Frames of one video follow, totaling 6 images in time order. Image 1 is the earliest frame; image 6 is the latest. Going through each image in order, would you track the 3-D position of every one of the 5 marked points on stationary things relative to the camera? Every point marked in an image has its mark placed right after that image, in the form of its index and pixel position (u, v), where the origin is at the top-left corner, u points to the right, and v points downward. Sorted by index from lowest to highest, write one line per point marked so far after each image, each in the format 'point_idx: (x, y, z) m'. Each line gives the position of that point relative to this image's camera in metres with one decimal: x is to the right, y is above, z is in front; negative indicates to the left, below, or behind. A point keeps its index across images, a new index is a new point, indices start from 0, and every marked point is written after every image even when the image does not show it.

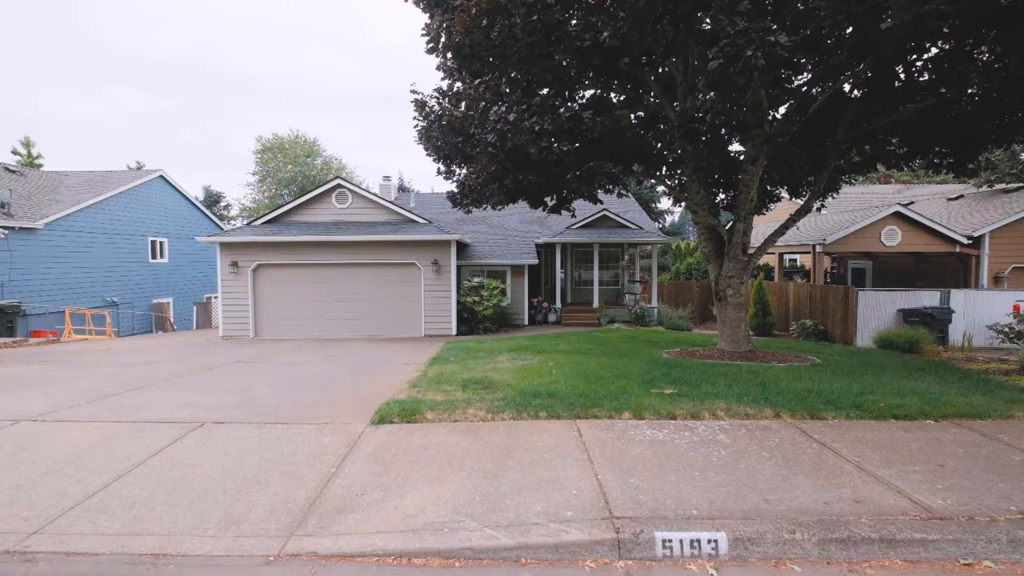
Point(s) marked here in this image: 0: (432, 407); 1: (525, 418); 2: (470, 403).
0: (-0.7, -1.1, +7.5) m
1: (+0.1, -1.2, +7.0) m
2: (-0.4, -1.1, +7.6) m
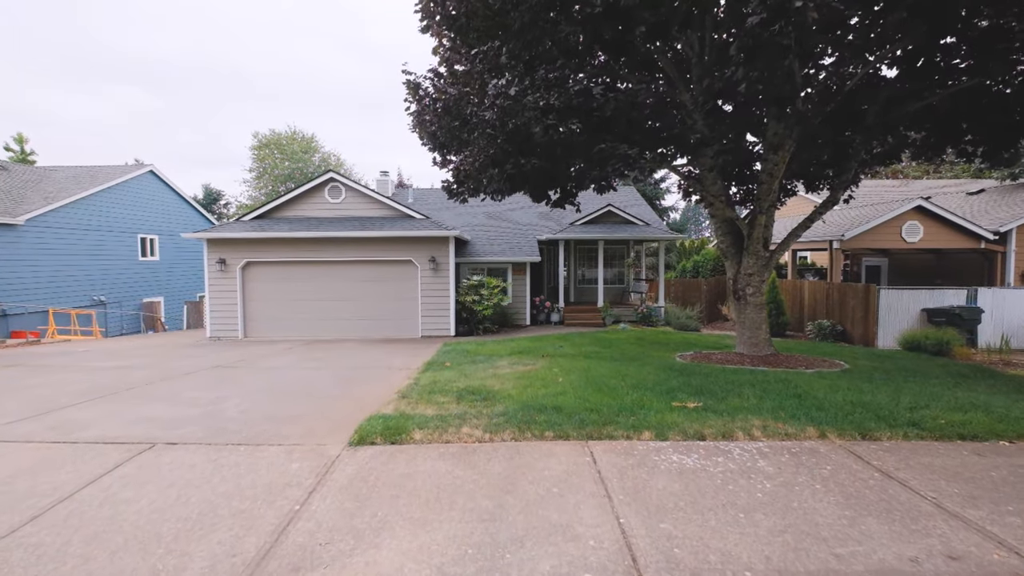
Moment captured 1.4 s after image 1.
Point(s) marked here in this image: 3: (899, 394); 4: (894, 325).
0: (-0.7, -1.1, +6.6) m
1: (+0.1, -1.2, +6.1) m
2: (-0.4, -1.1, +6.7) m
3: (+3.4, -1.0, +7.7) m
4: (+7.1, -0.6, +15.0) m
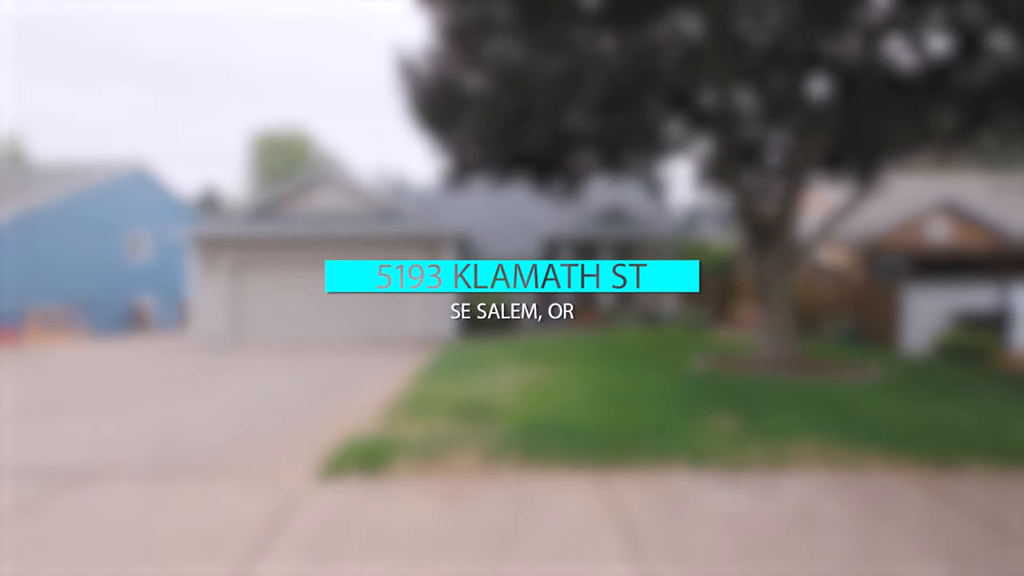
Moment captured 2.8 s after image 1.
0: (-0.7, -1.1, +5.6) m
1: (+0.1, -1.2, +5.2) m
2: (-0.4, -1.1, +5.8) m
3: (+3.4, -1.0, +6.8) m
4: (+7.2, -0.6, +14.1) m
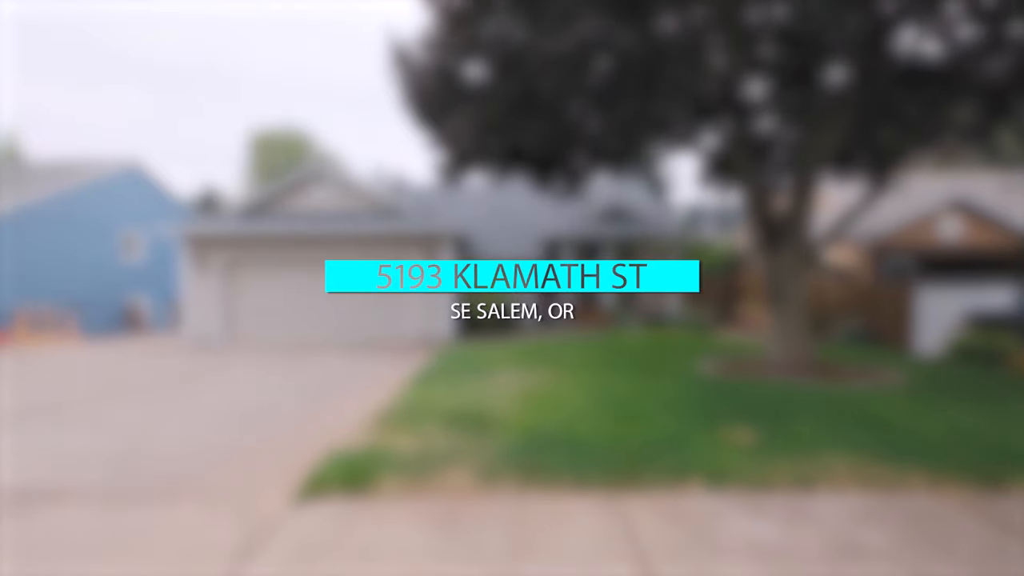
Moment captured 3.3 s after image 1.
0: (-0.7, -1.1, +5.2) m
1: (+0.1, -1.2, +4.8) m
2: (-0.4, -1.1, +5.3) m
3: (+3.4, -1.0, +6.3) m
4: (+7.2, -0.6, +13.7) m
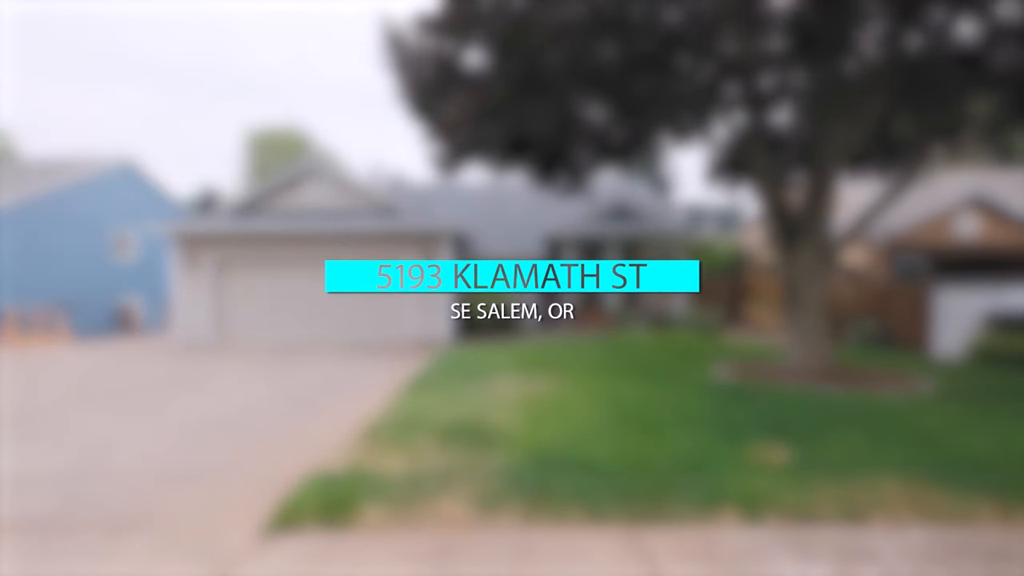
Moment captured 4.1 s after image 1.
0: (-0.7, -1.1, +4.6) m
1: (+0.2, -1.2, +4.2) m
2: (-0.3, -1.1, +4.8) m
3: (+3.4, -1.0, +5.7) m
4: (+7.2, -0.6, +13.1) m
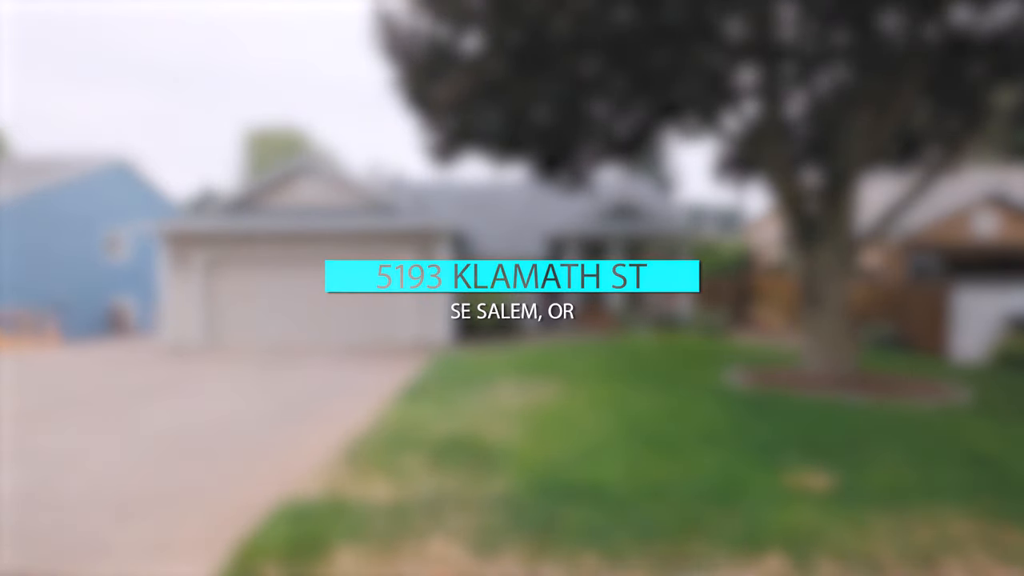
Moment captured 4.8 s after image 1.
0: (-0.7, -1.1, +4.1) m
1: (+0.2, -1.2, +3.7) m
2: (-0.3, -1.1, +4.2) m
3: (+3.4, -1.0, +5.2) m
4: (+7.2, -0.6, +12.6) m
